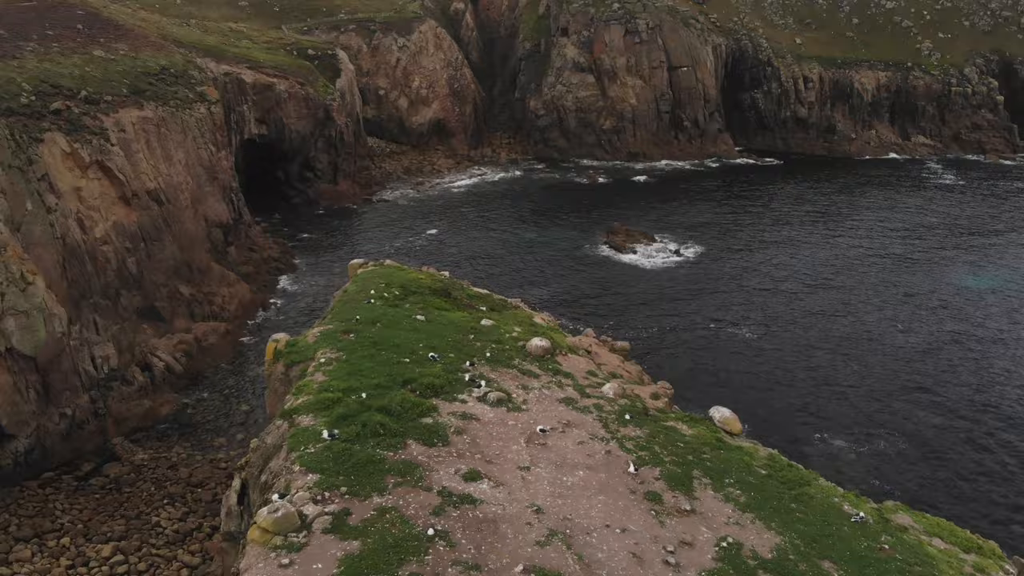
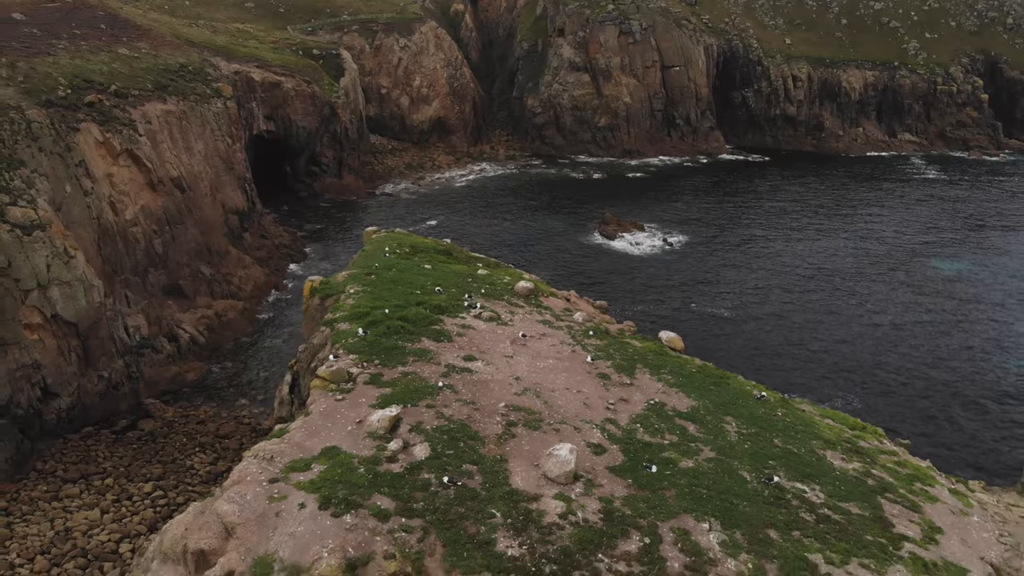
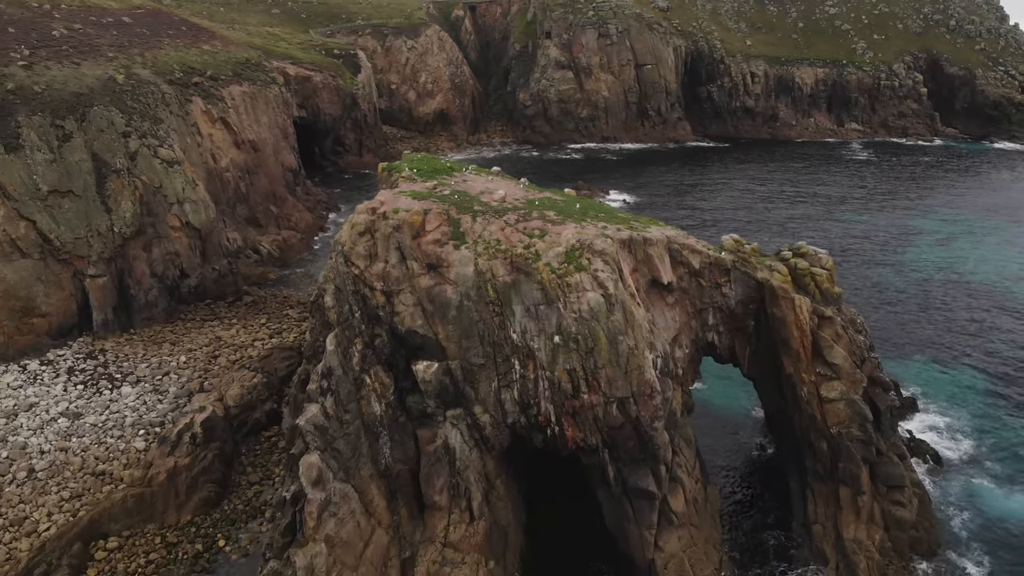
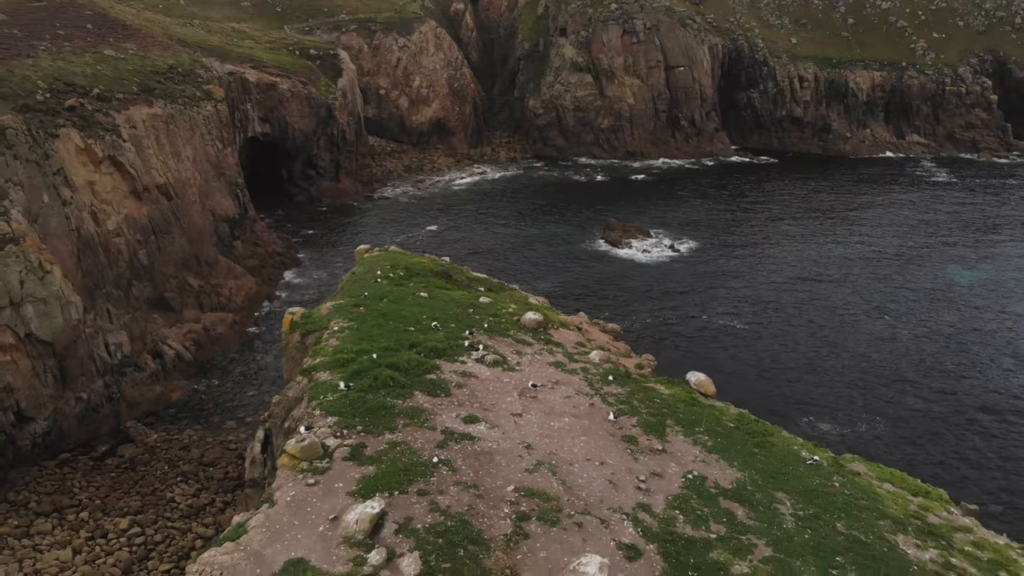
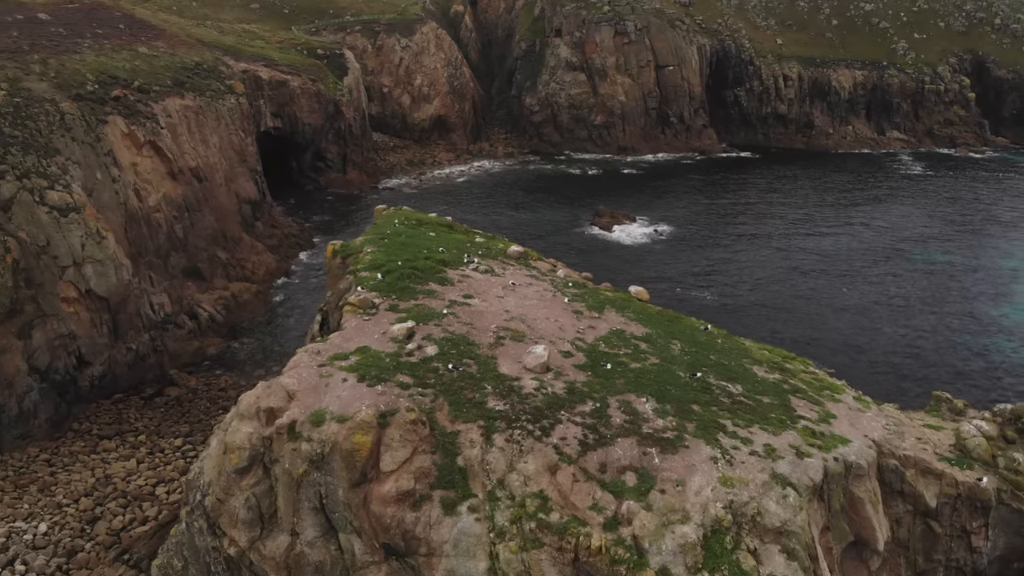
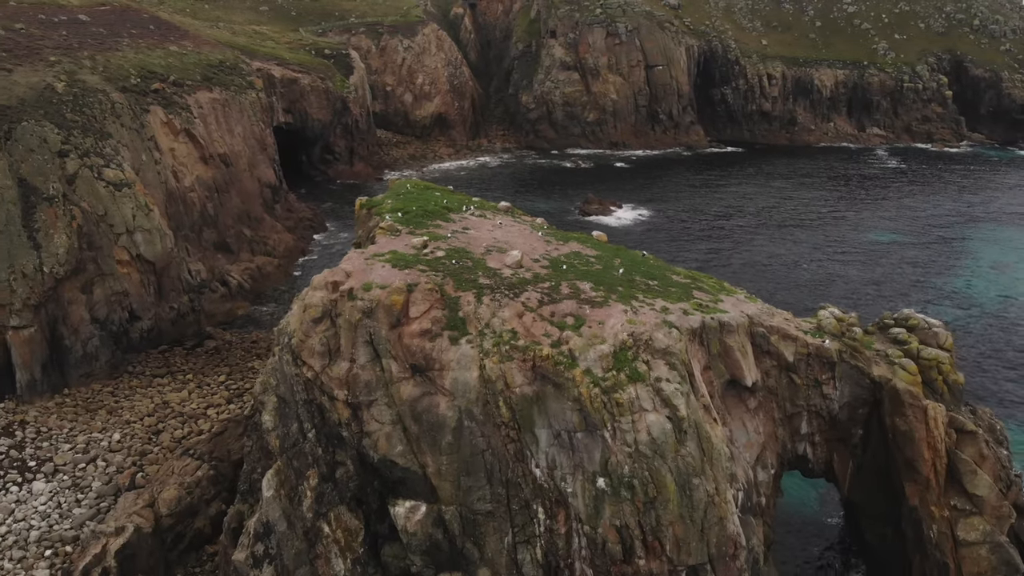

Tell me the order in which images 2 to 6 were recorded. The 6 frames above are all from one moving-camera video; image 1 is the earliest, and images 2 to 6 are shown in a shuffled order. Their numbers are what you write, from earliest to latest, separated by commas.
4, 2, 5, 6, 3
